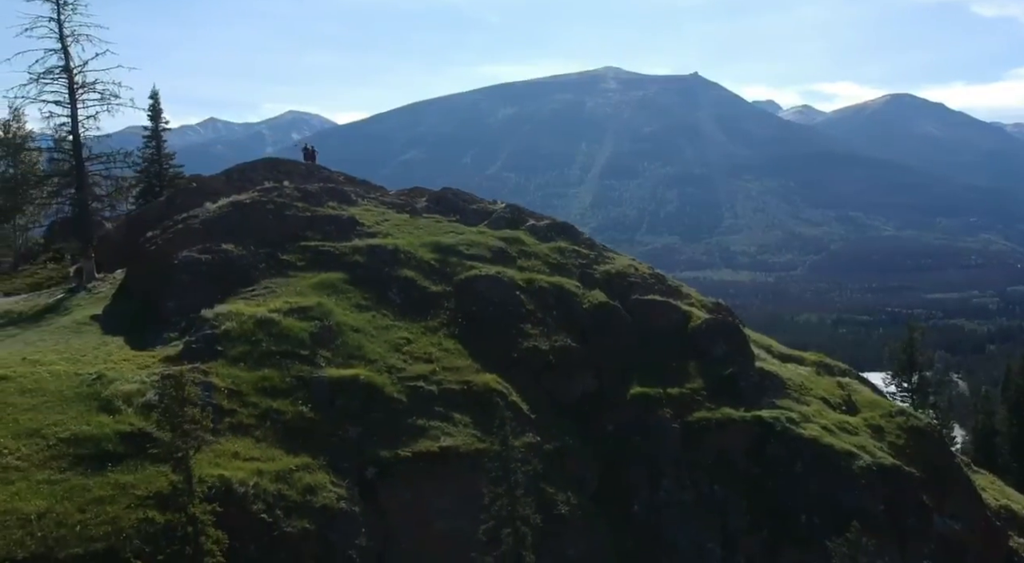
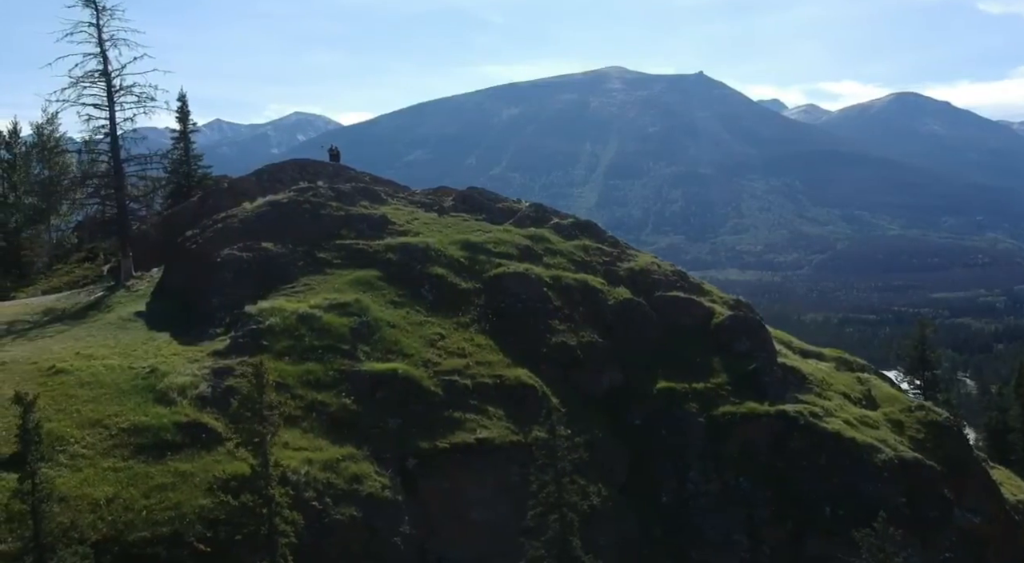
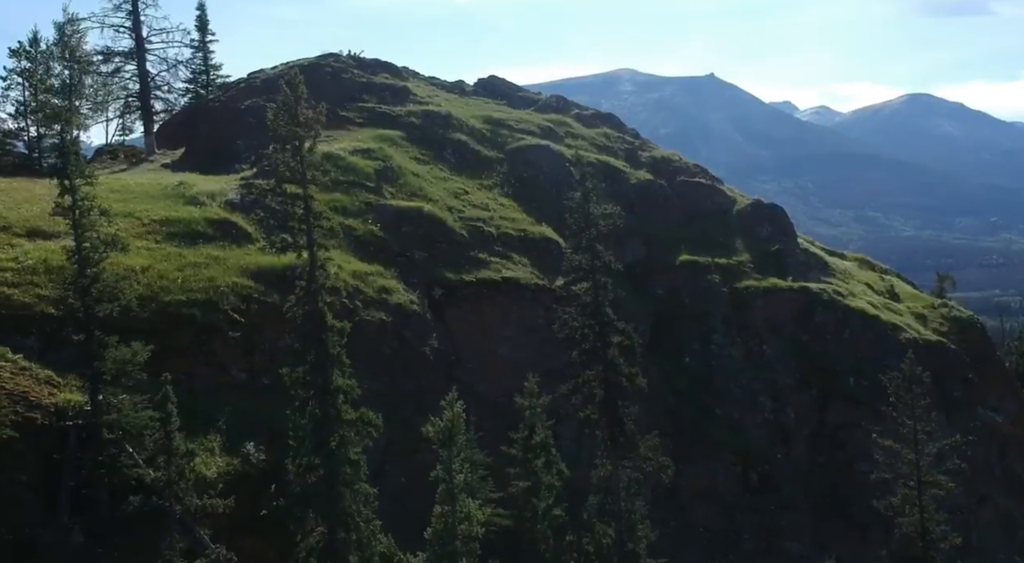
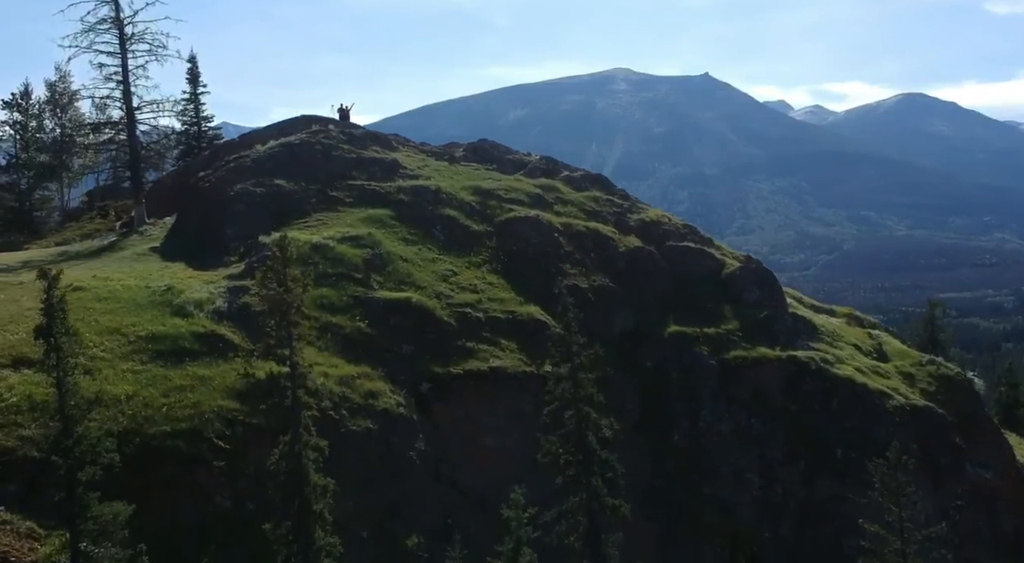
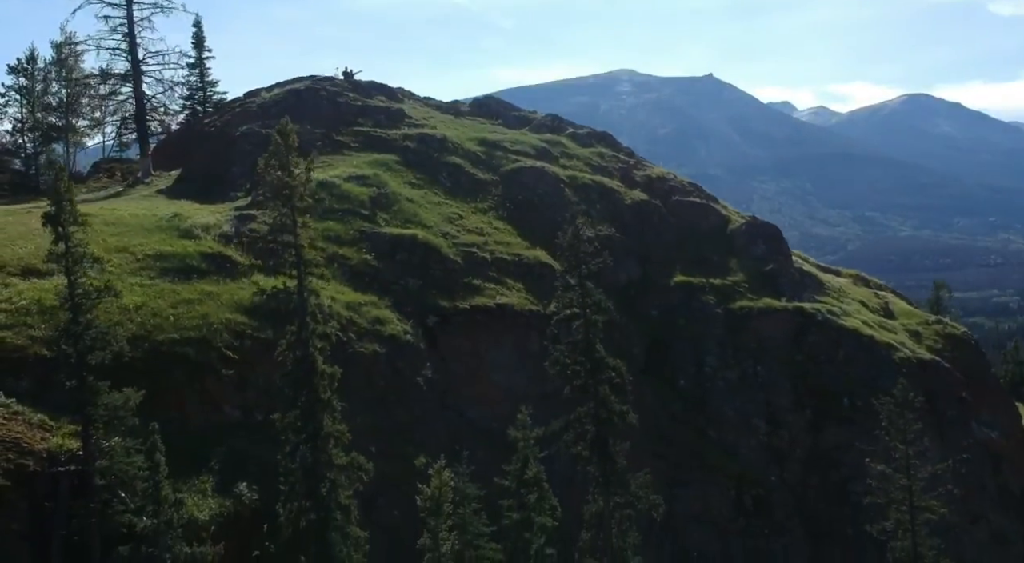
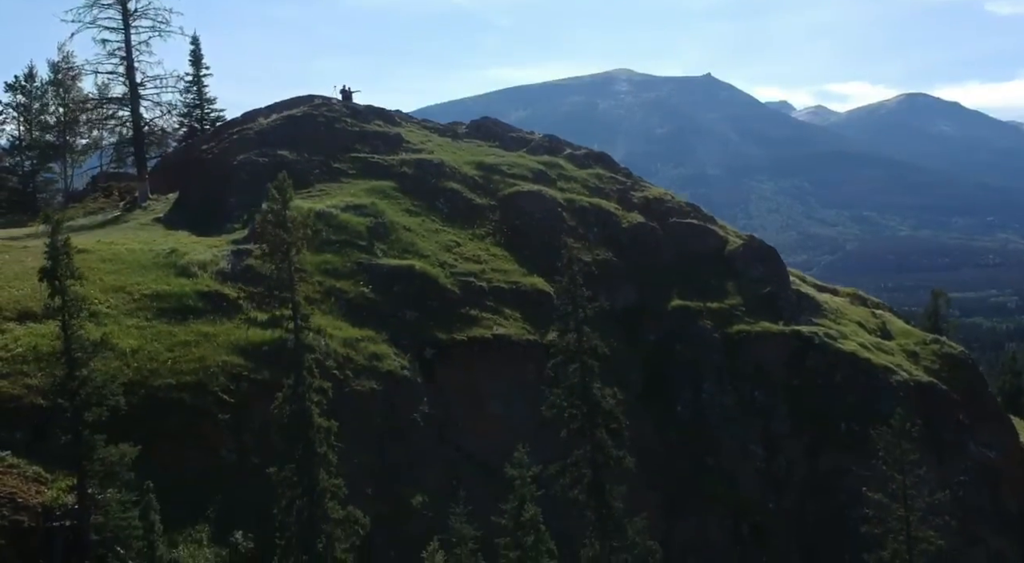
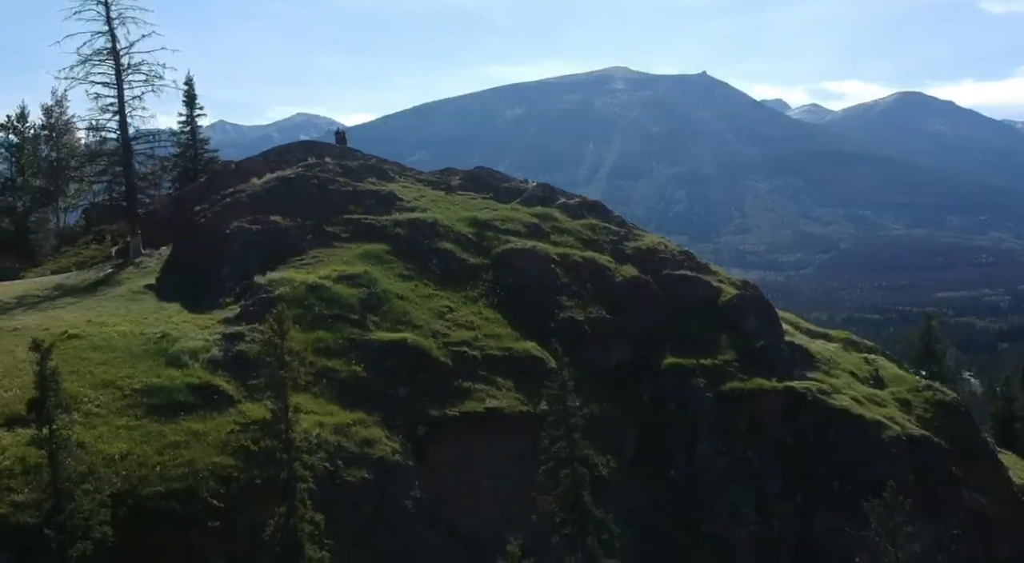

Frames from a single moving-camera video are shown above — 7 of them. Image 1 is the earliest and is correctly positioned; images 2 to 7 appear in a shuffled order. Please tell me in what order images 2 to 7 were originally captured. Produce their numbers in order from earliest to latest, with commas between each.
2, 7, 4, 6, 5, 3
